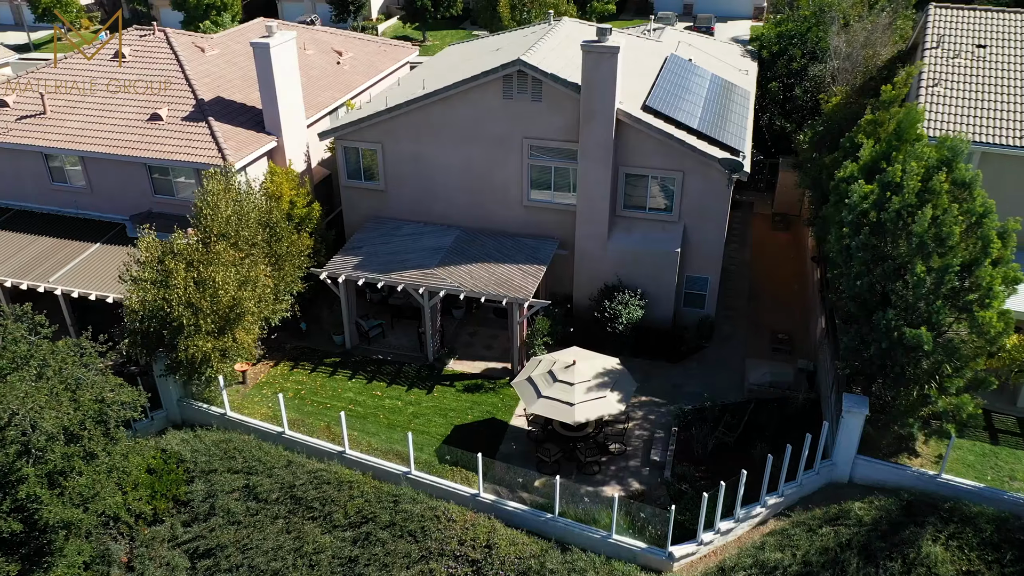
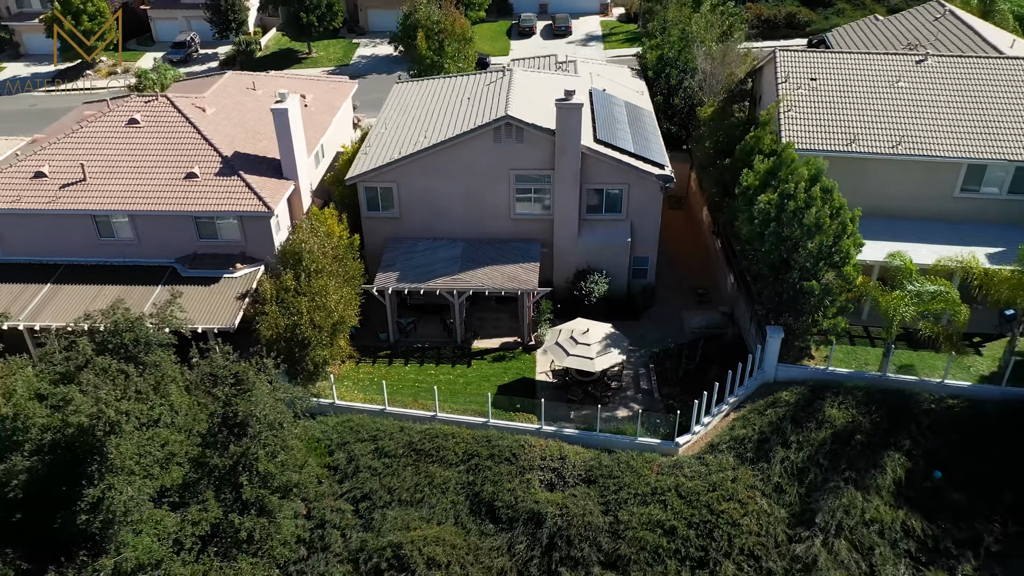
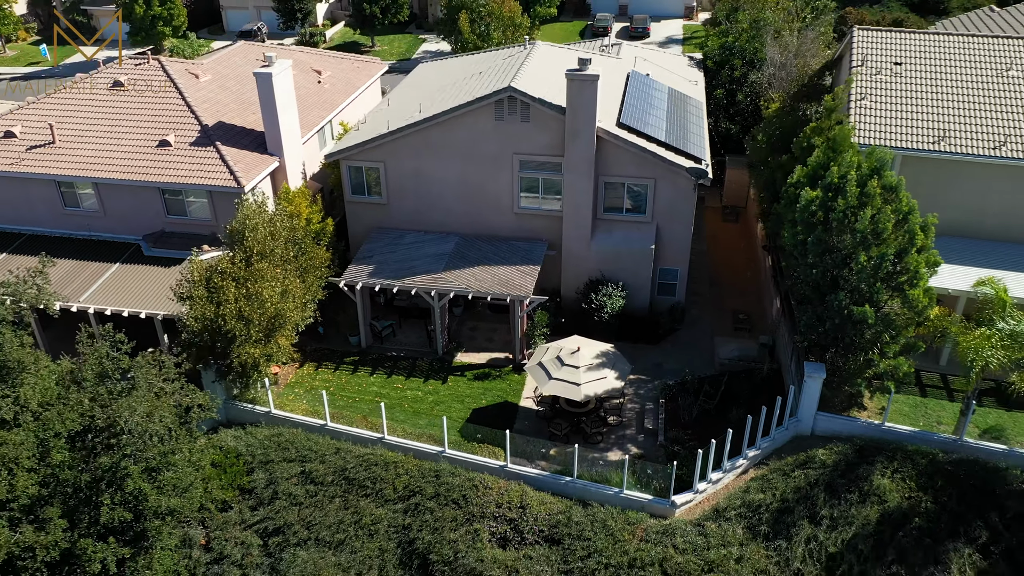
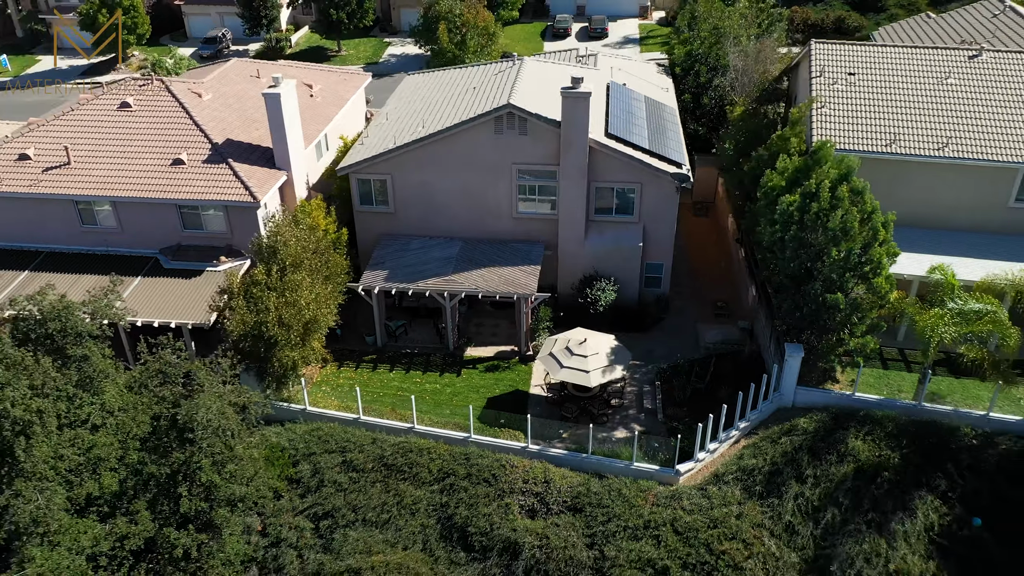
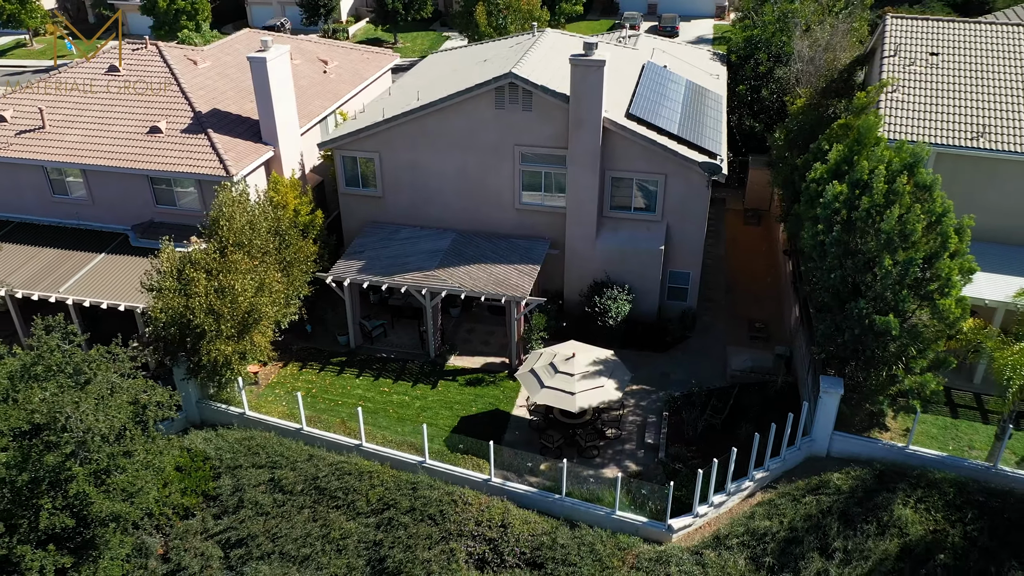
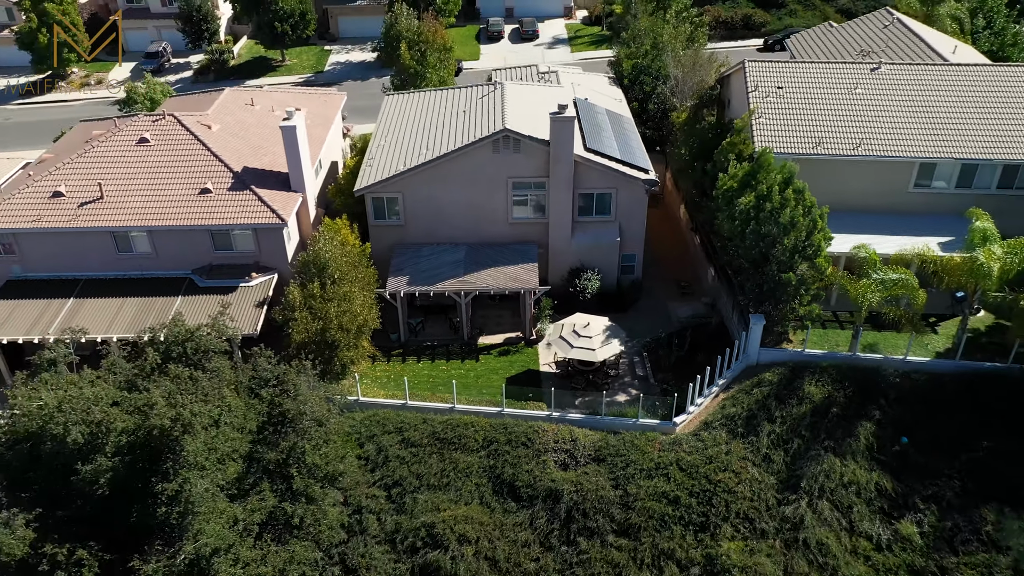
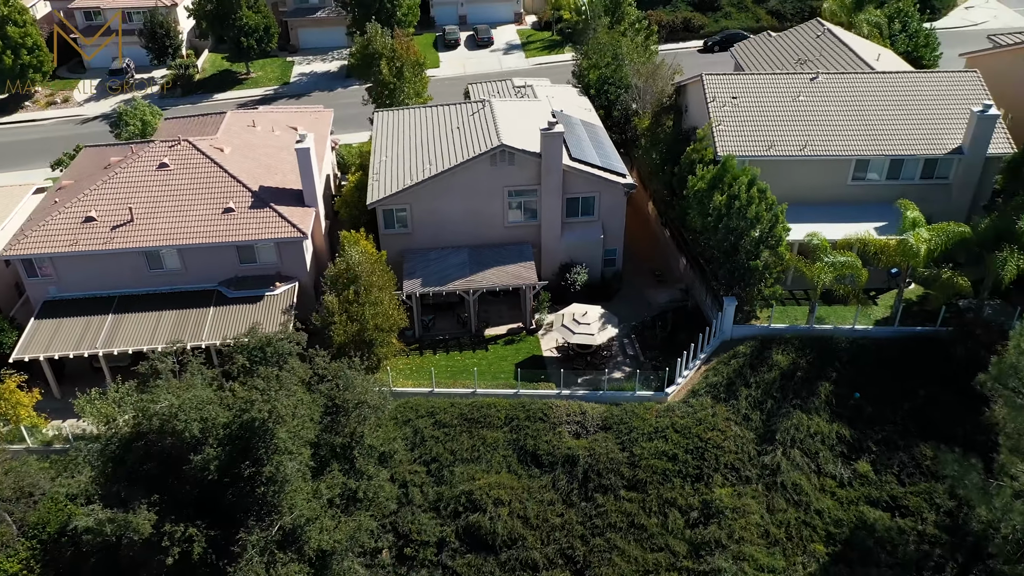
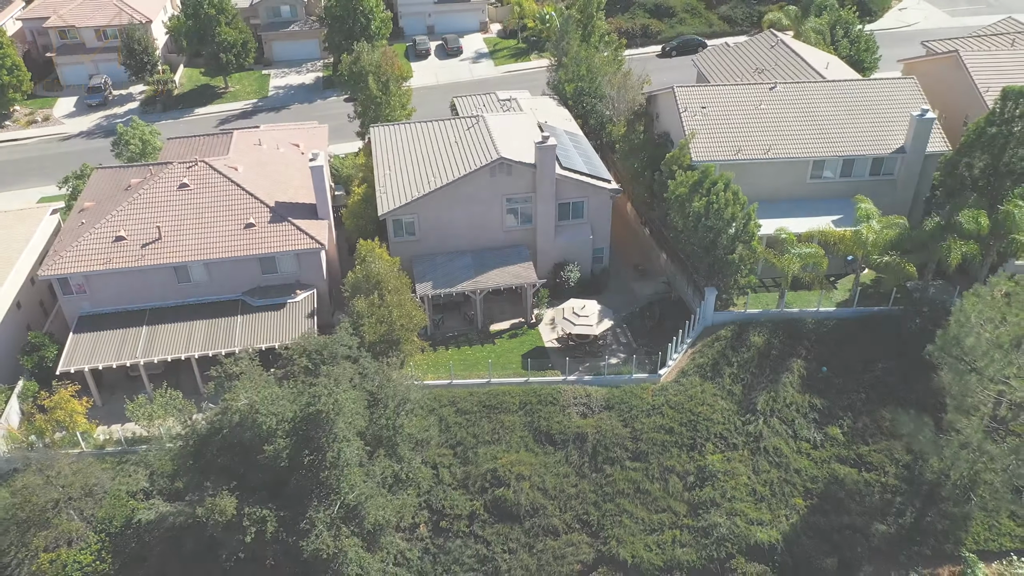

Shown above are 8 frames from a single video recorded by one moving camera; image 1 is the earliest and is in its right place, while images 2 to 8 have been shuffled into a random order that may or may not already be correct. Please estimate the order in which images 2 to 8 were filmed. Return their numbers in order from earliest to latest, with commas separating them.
5, 3, 4, 2, 6, 7, 8
